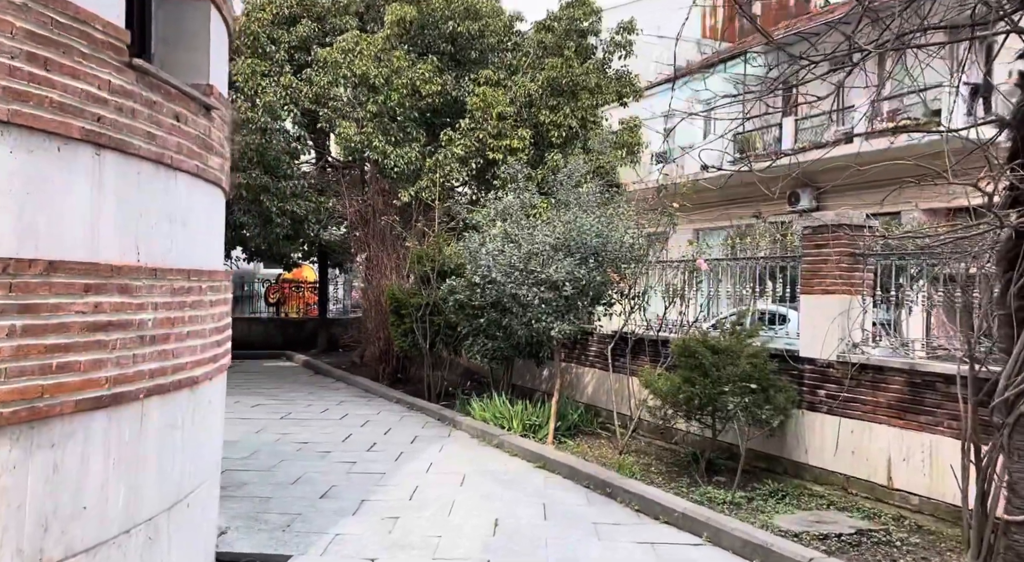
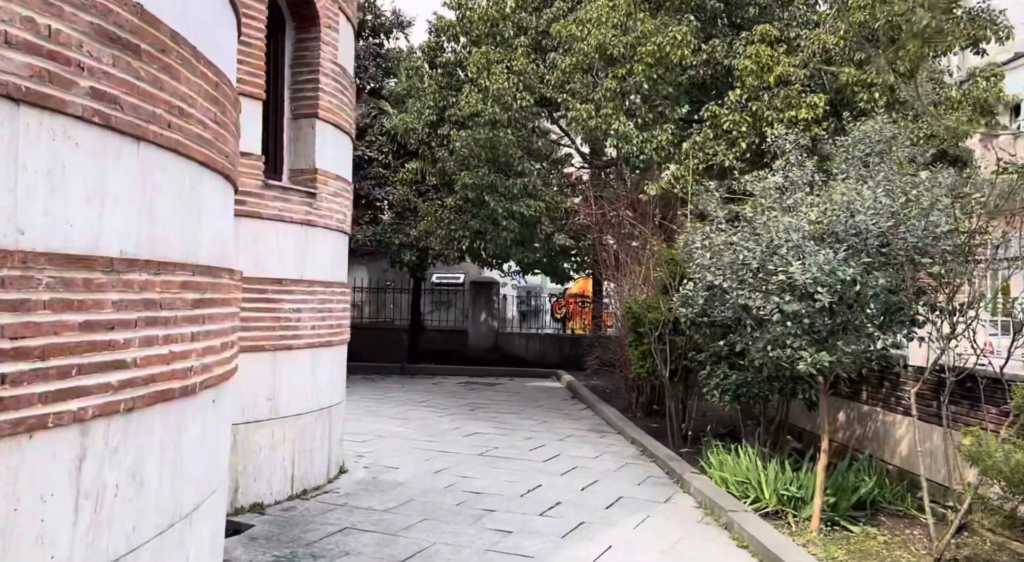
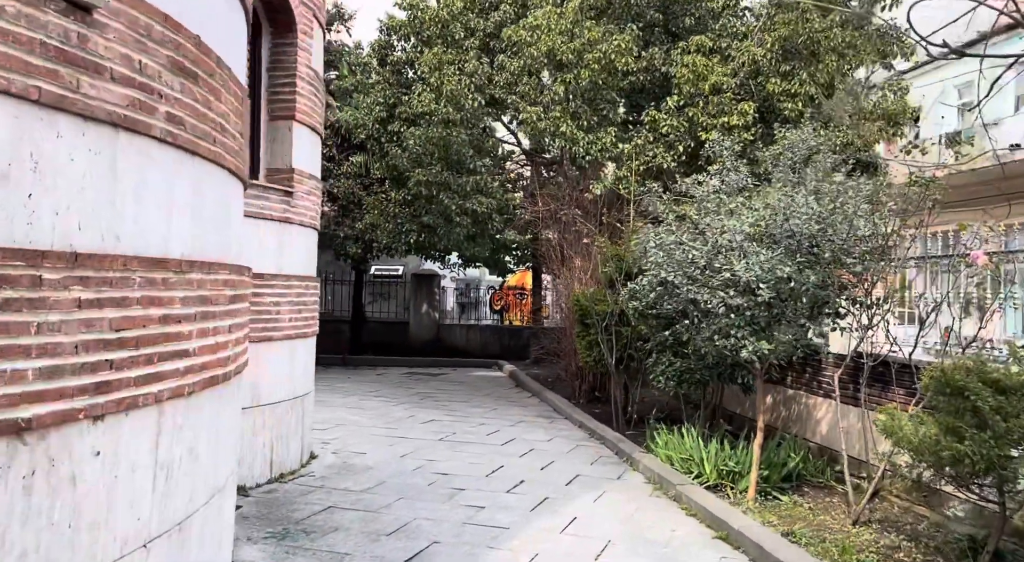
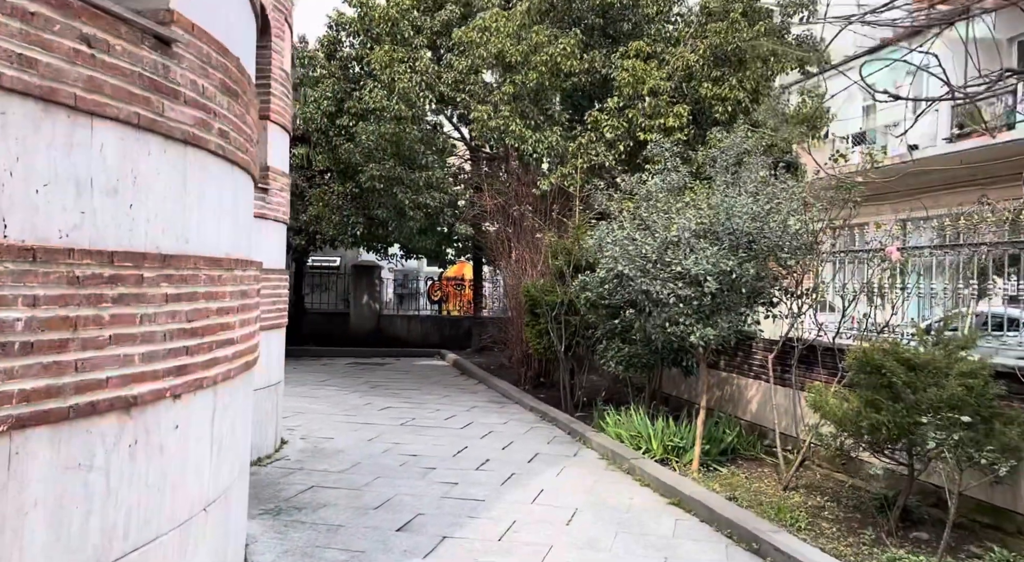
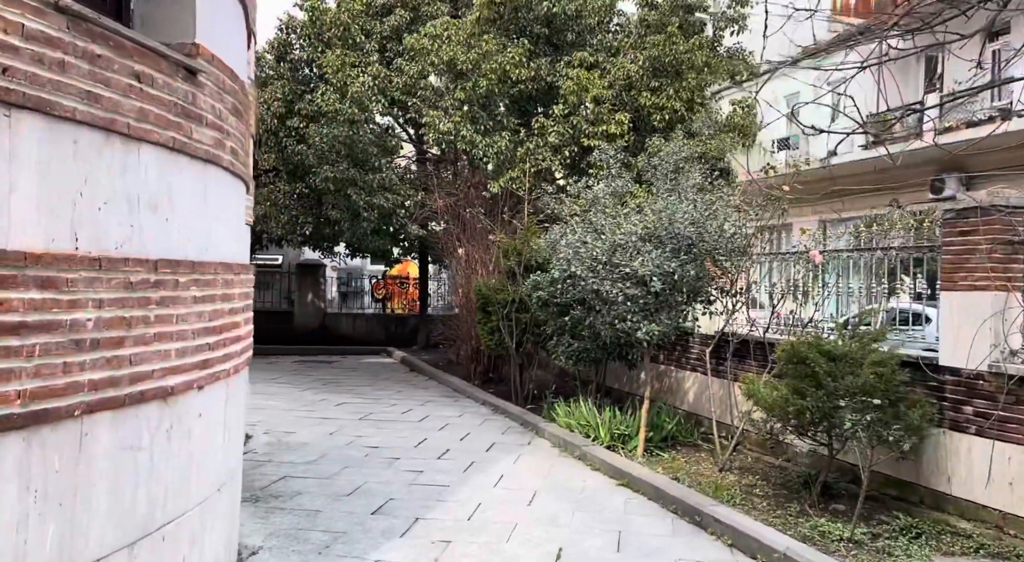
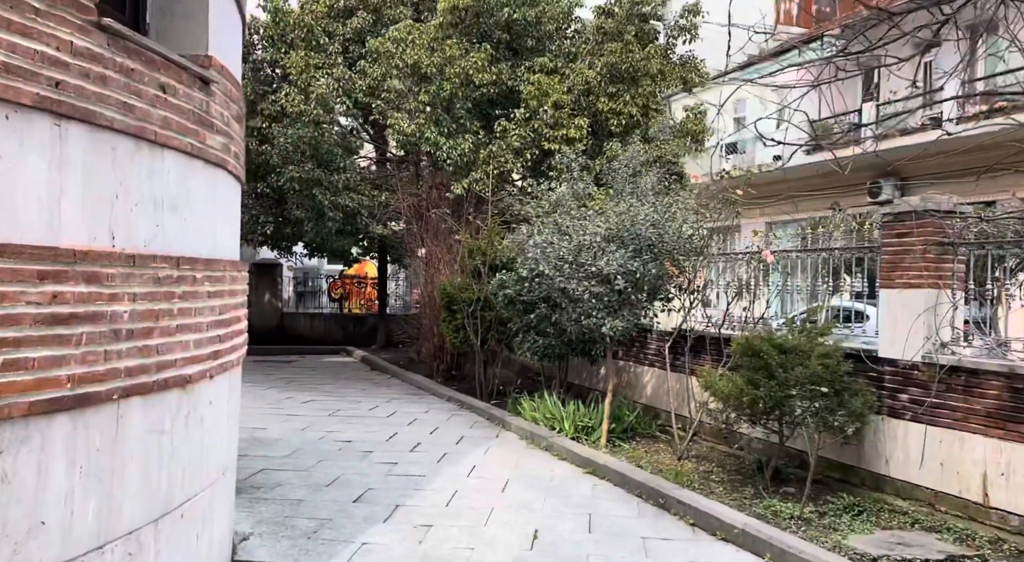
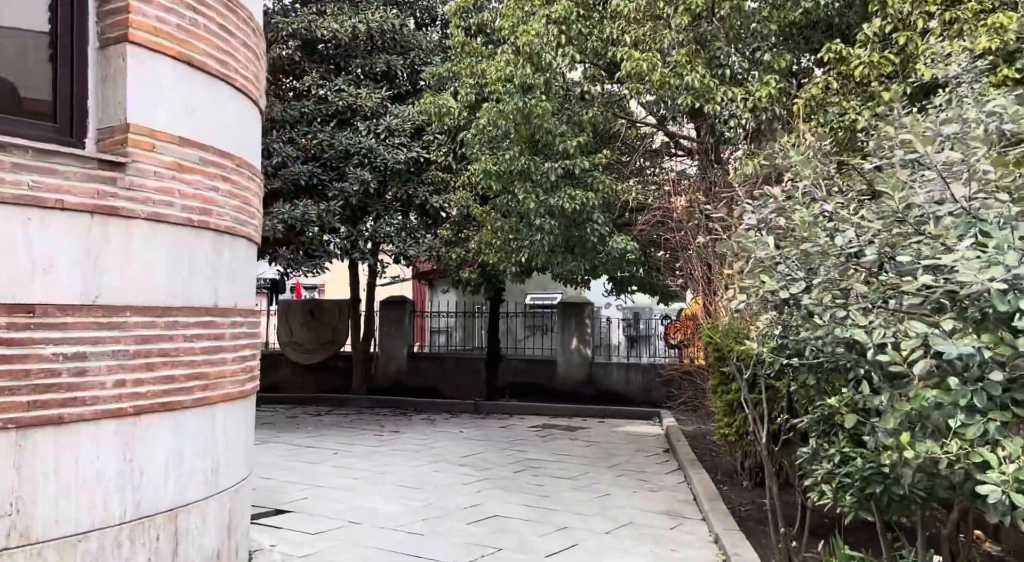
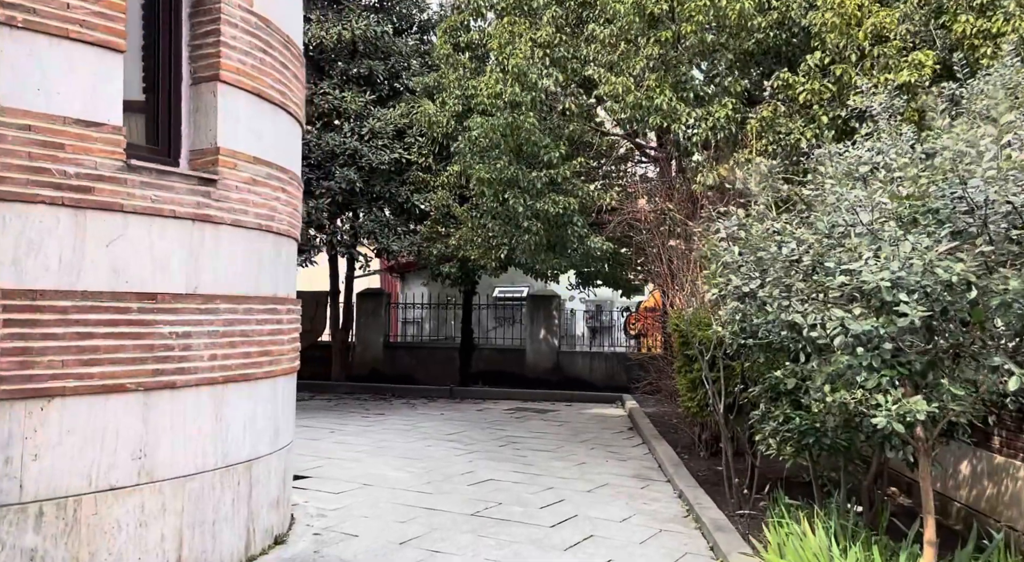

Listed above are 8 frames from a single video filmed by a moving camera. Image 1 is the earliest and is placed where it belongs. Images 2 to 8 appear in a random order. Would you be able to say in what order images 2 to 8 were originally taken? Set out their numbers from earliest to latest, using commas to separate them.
6, 5, 4, 3, 2, 8, 7
